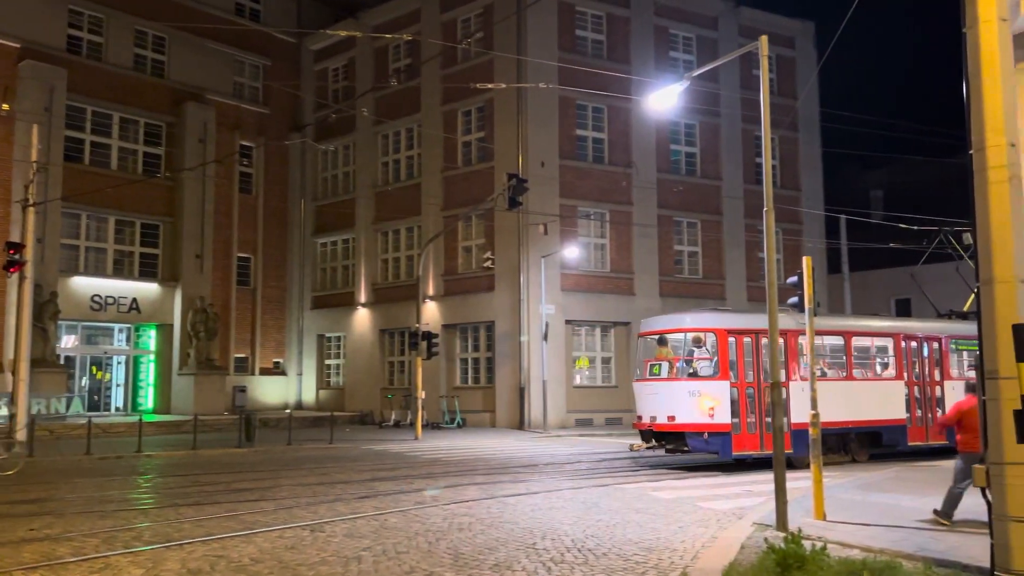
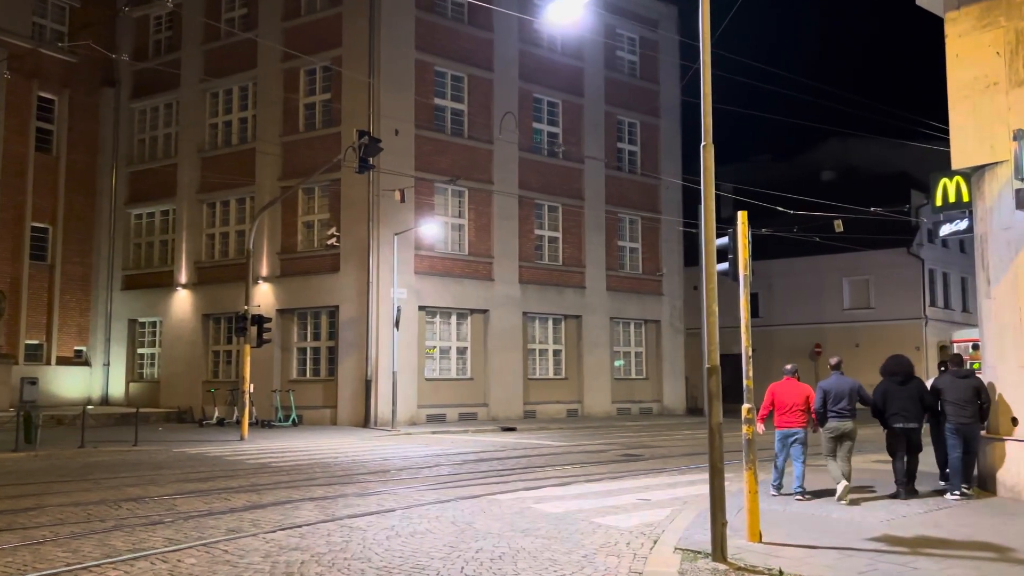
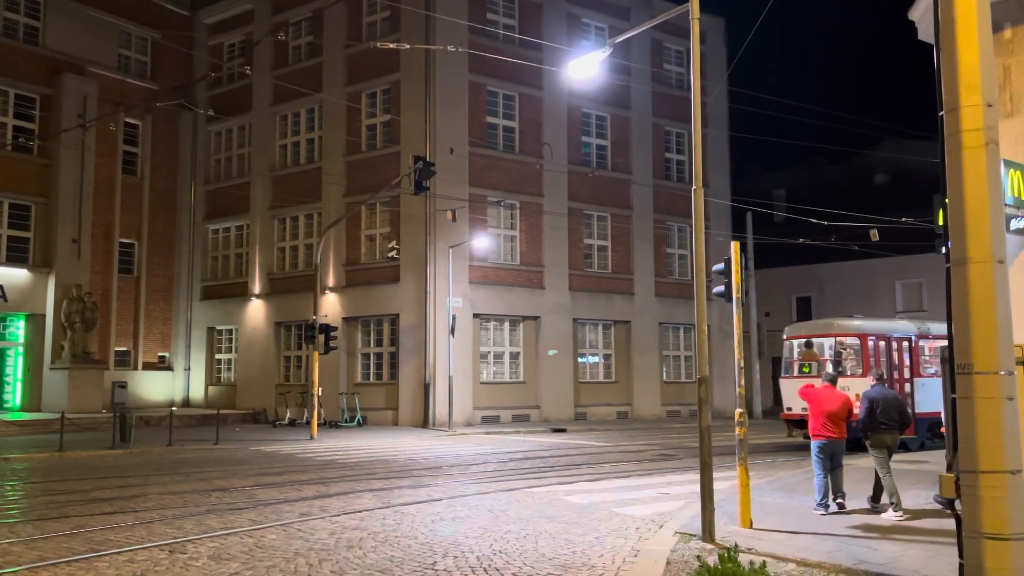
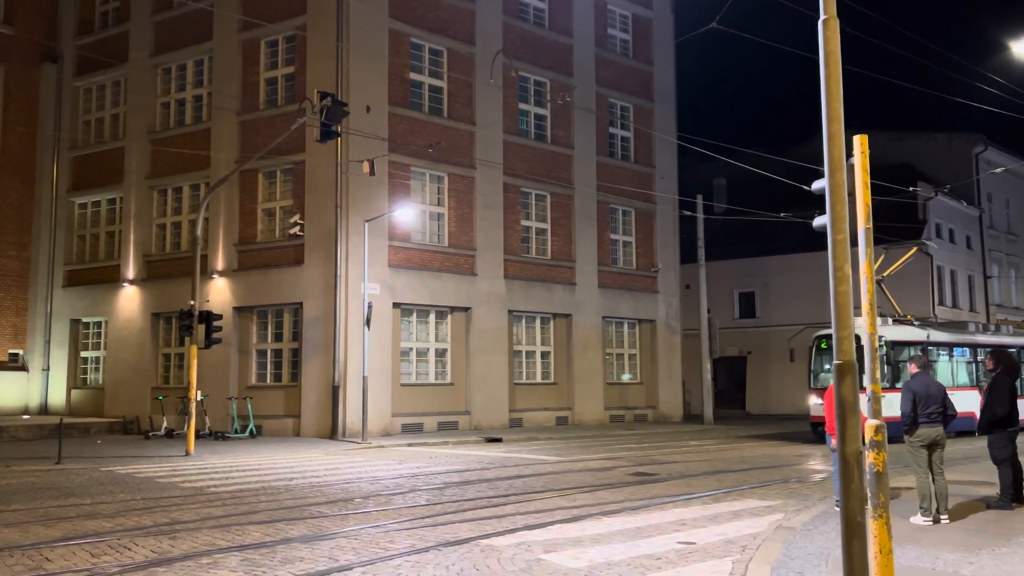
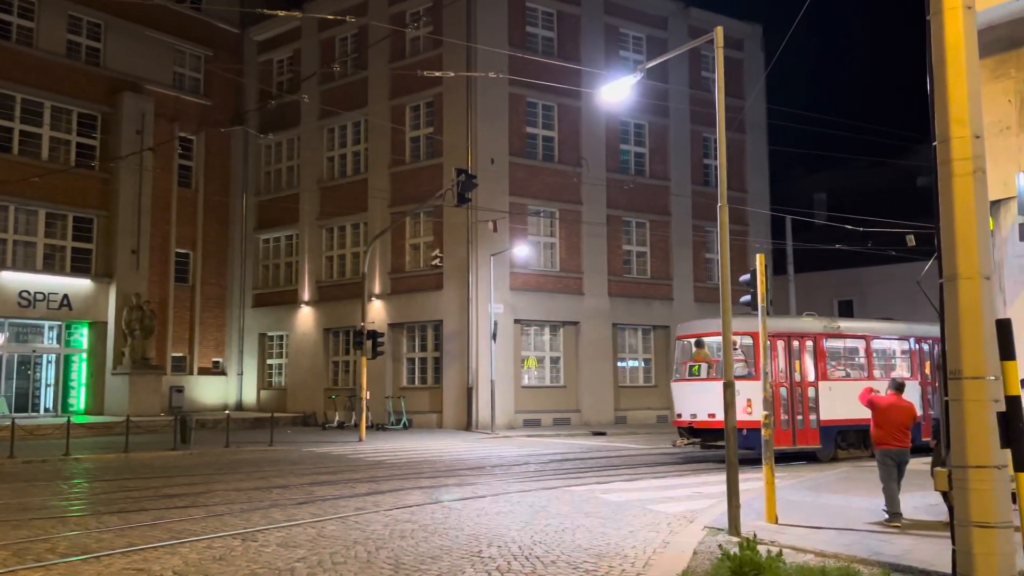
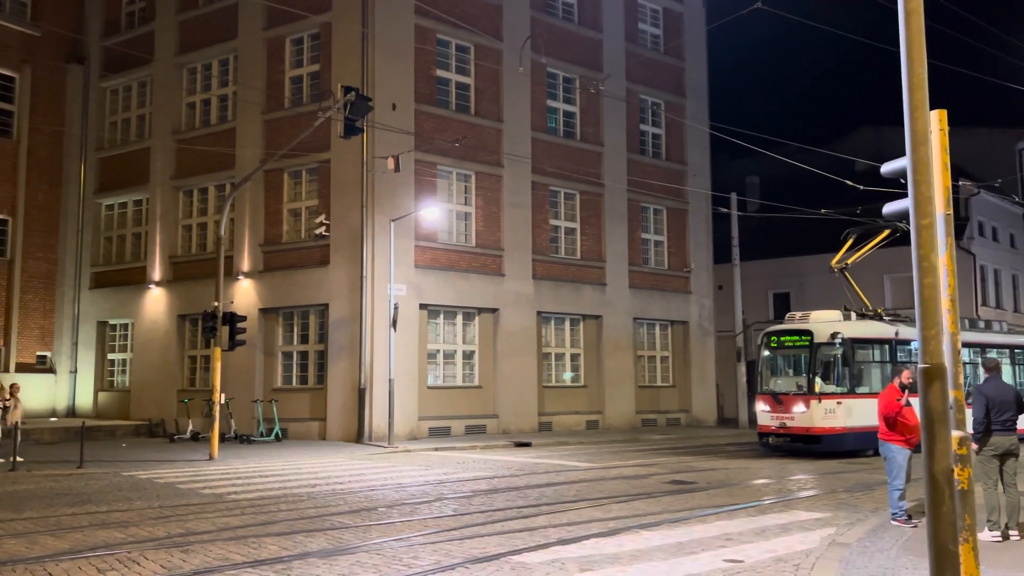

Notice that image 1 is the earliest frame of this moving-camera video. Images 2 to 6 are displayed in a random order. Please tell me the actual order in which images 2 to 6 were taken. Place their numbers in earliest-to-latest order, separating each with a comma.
5, 3, 2, 4, 6
